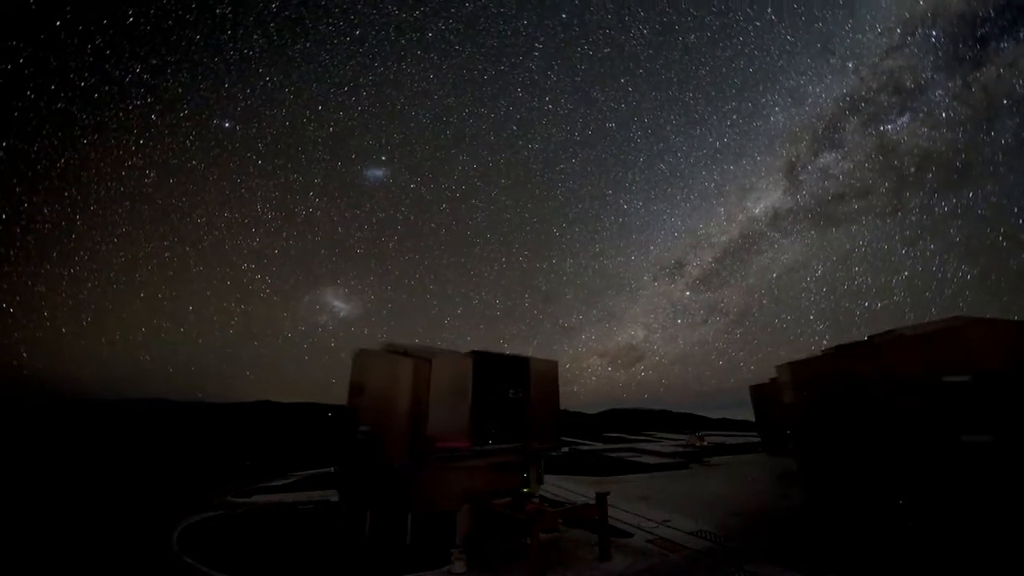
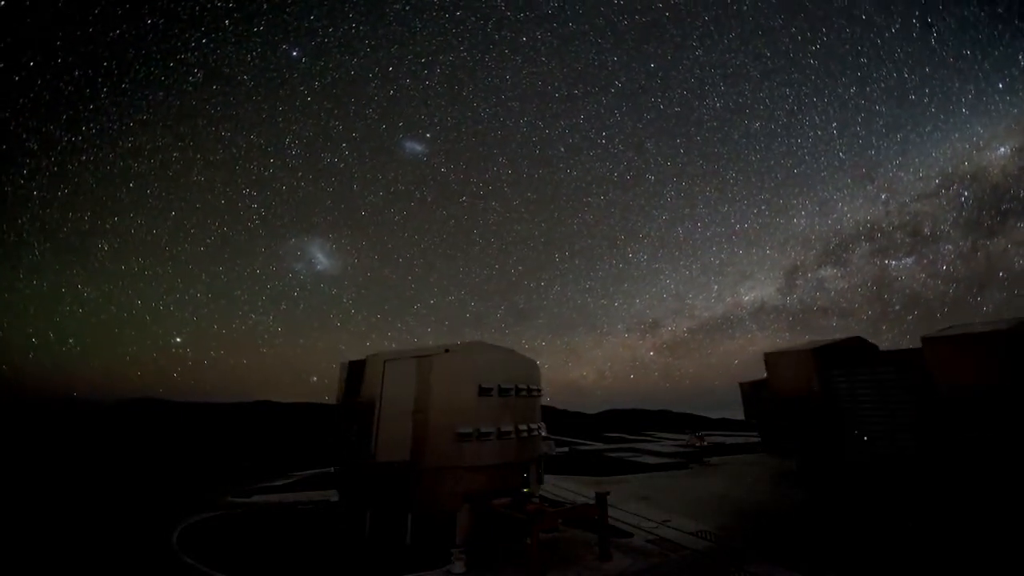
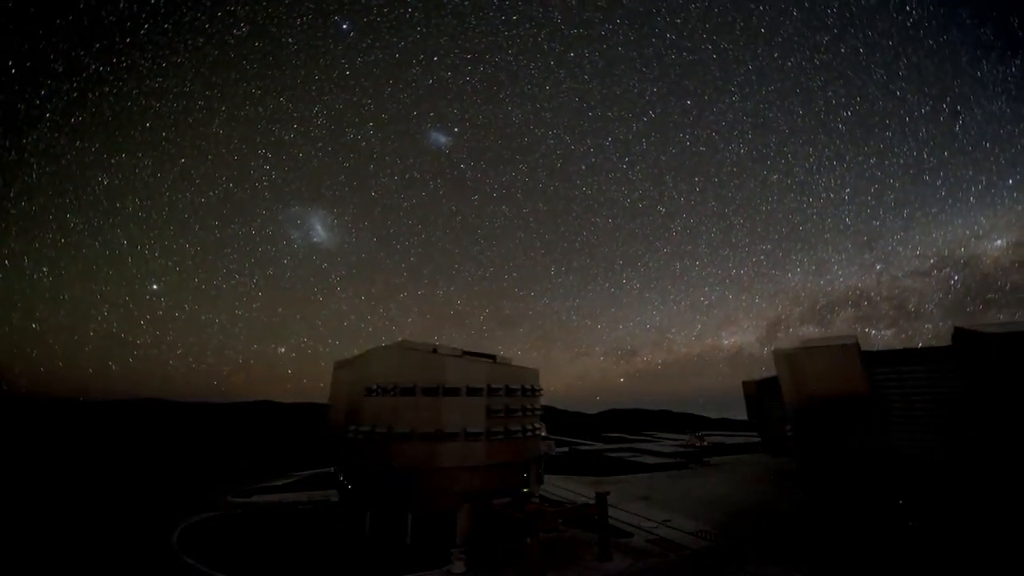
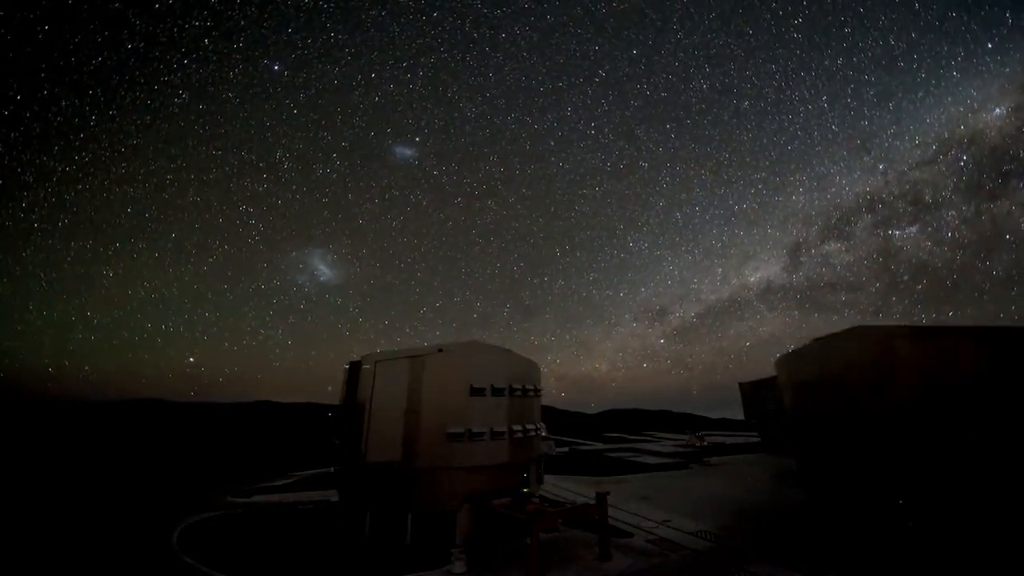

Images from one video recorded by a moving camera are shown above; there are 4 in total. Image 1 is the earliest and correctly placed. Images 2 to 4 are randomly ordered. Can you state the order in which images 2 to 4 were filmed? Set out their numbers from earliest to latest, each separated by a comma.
4, 2, 3
